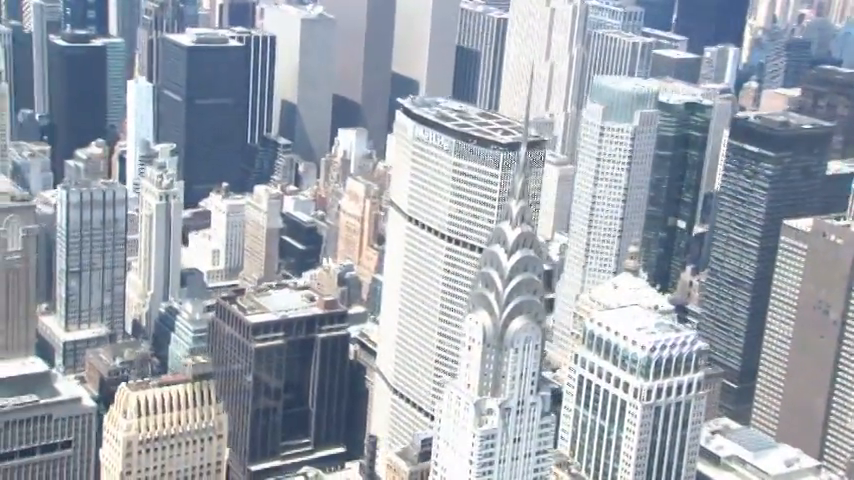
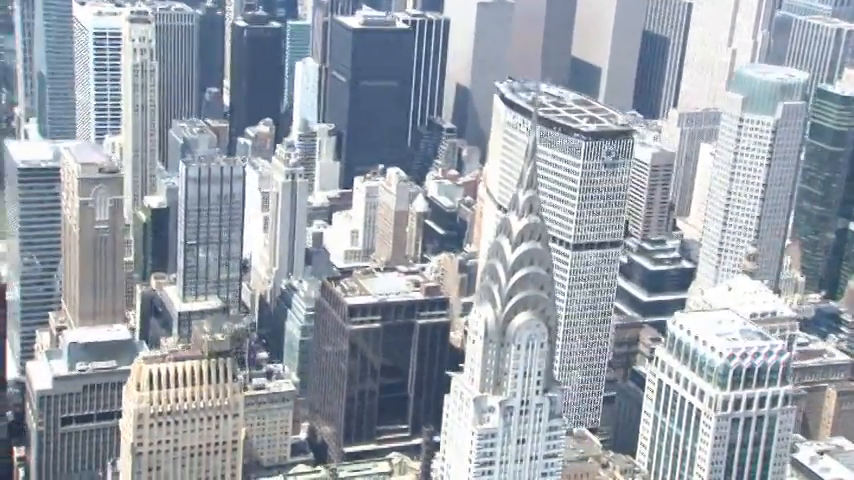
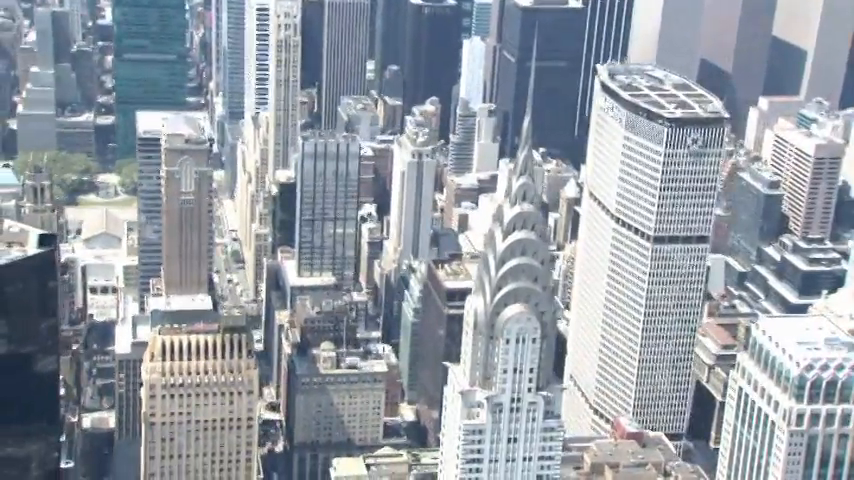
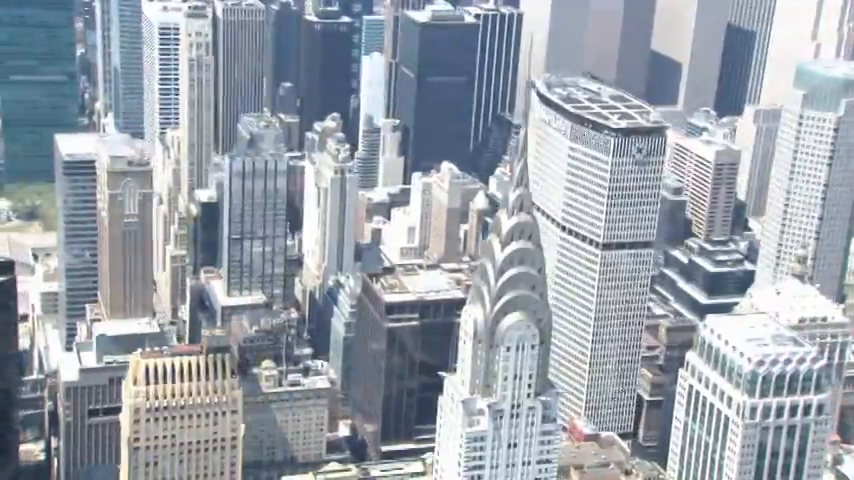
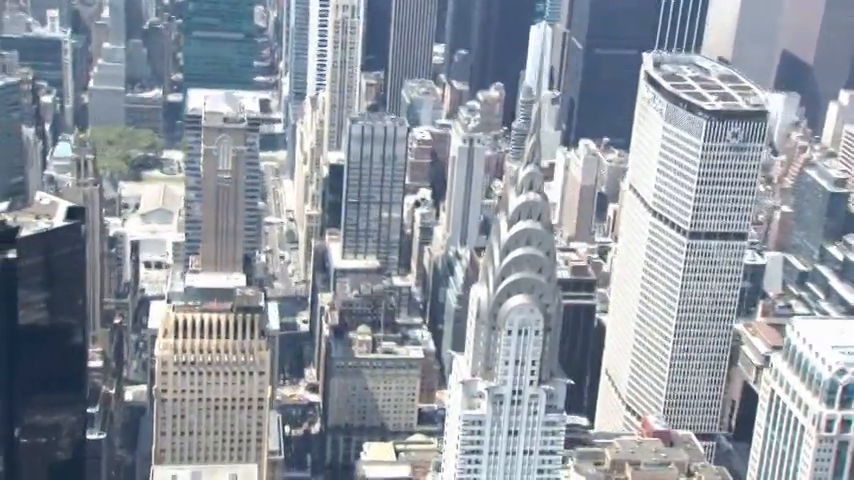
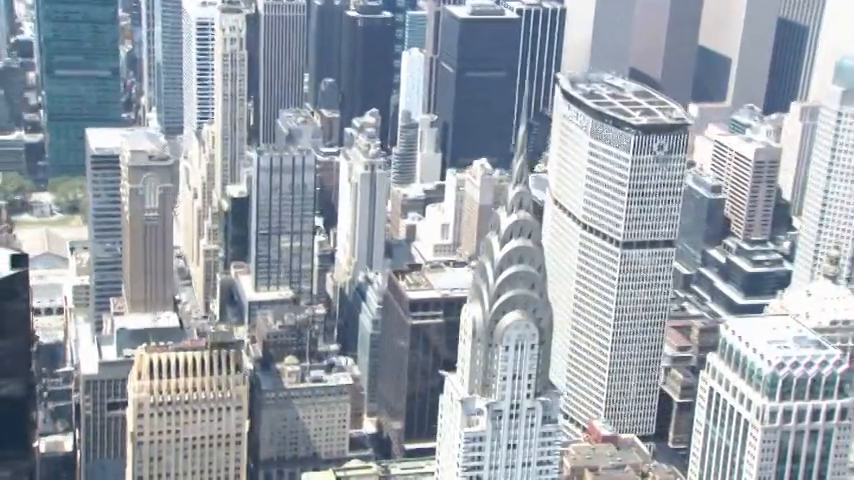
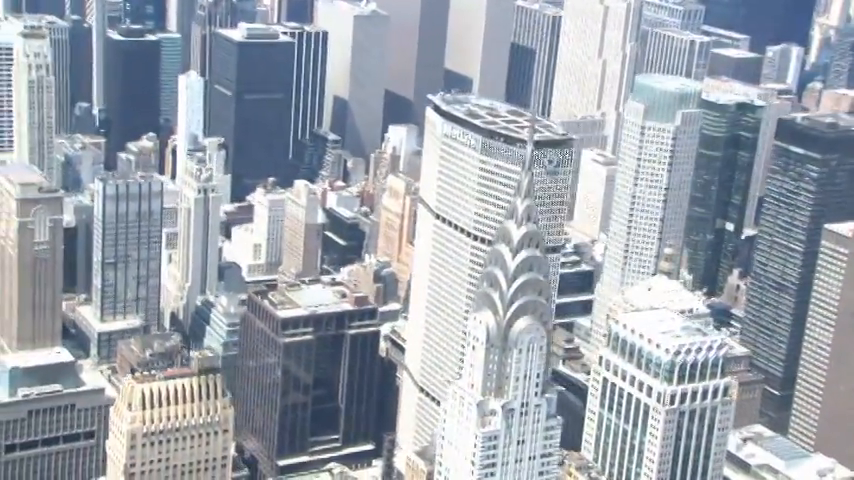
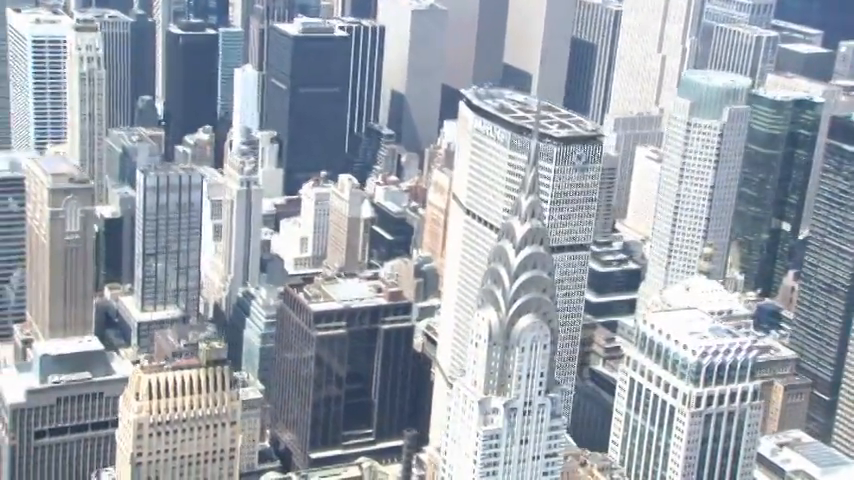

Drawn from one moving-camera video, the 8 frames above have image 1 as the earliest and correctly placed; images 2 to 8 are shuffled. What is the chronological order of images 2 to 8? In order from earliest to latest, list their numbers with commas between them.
7, 8, 2, 4, 6, 3, 5
